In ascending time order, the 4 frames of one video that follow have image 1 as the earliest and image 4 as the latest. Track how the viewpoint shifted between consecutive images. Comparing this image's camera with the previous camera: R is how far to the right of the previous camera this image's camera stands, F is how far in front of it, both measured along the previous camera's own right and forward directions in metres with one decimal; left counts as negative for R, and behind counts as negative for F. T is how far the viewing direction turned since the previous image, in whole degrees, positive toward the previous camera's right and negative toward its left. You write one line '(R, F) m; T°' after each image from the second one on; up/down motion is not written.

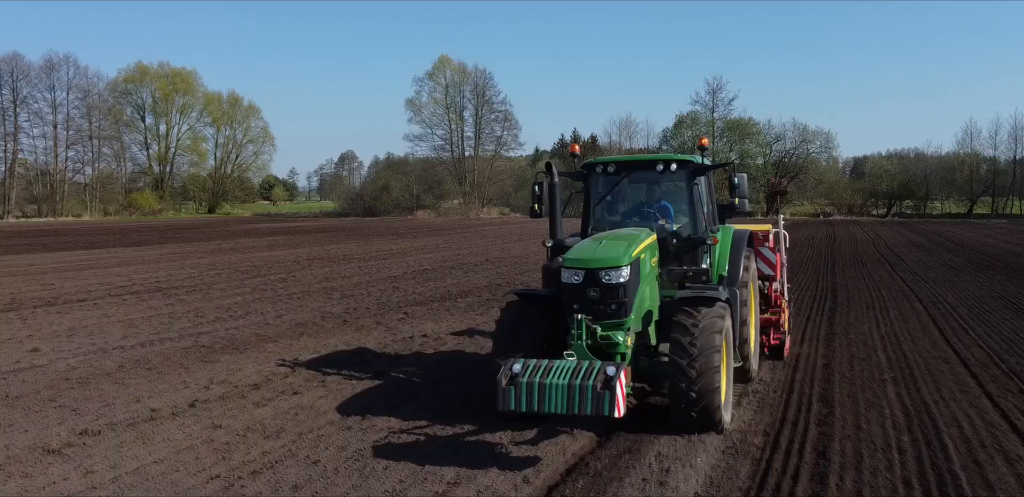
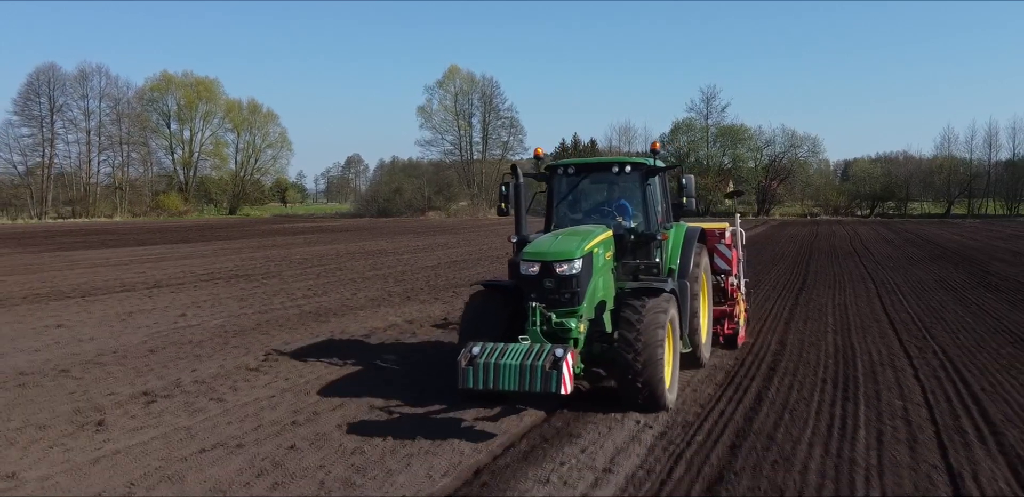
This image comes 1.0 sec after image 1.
(+0.4, -0.5) m; -2°
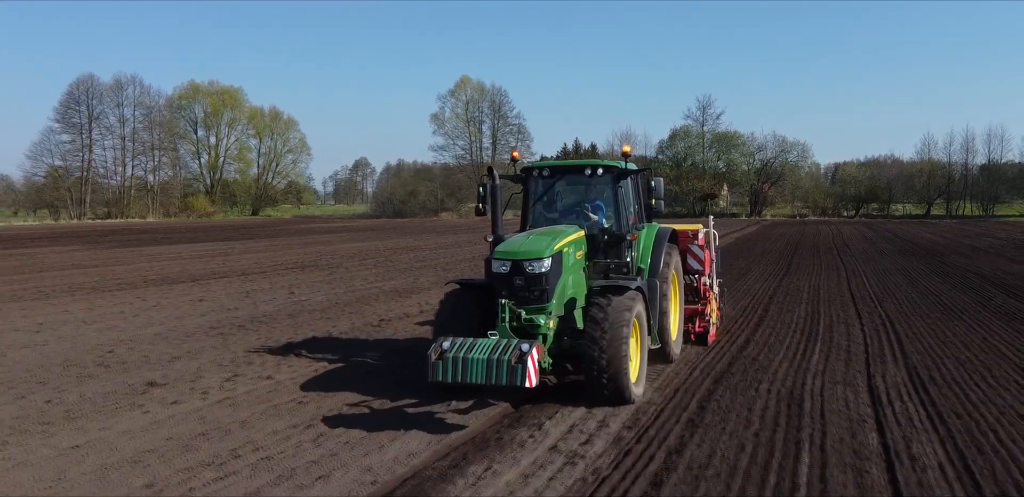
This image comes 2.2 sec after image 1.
(+0.4, -0.6) m; -2°
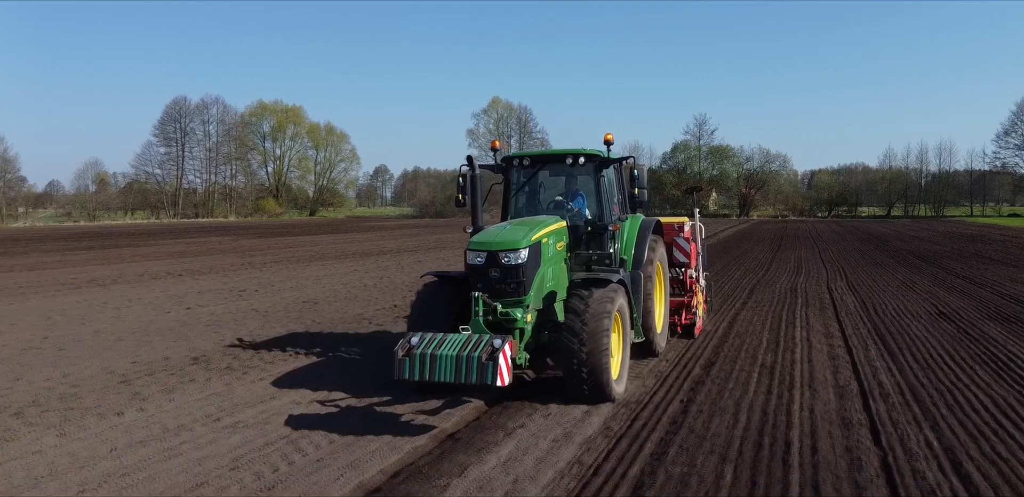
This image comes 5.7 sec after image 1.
(+1.3, -1.5) m; -7°
